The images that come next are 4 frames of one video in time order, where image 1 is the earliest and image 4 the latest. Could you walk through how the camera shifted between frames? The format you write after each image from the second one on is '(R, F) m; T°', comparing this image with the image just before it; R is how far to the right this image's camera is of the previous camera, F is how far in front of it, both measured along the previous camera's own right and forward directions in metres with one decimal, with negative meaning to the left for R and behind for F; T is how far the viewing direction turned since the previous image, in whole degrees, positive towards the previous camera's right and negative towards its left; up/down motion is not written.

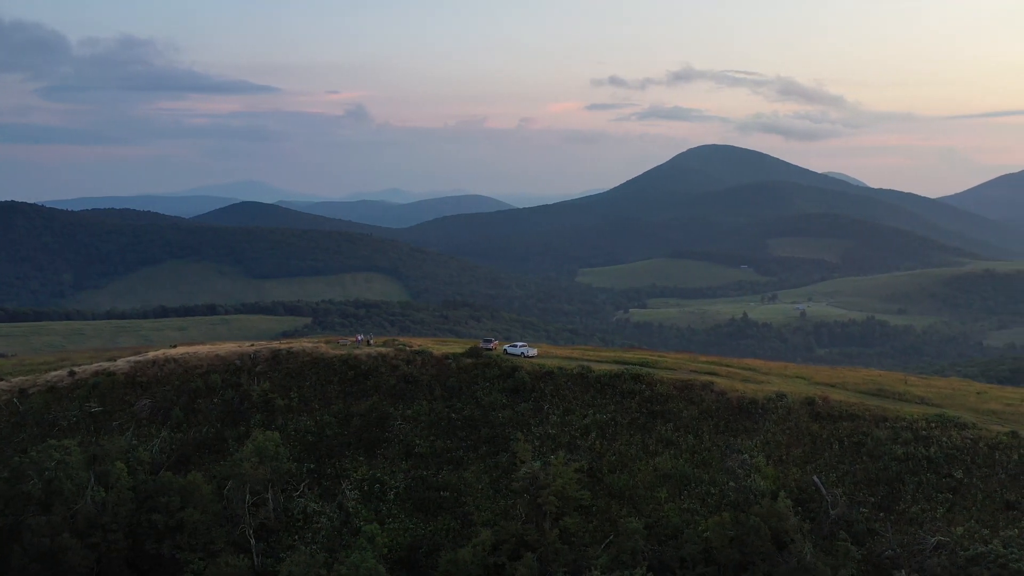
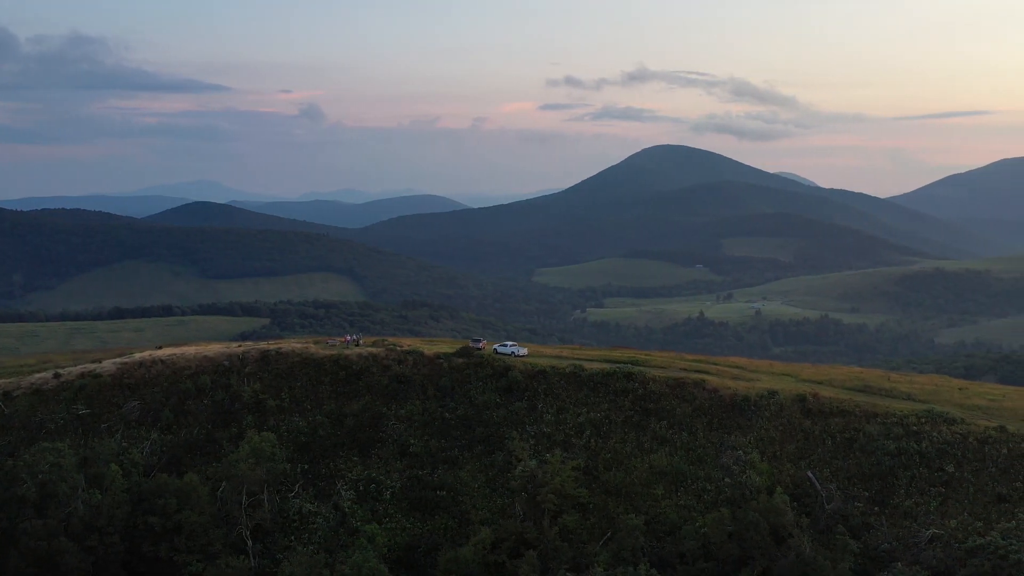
(-0.7, -0.1) m; +1°
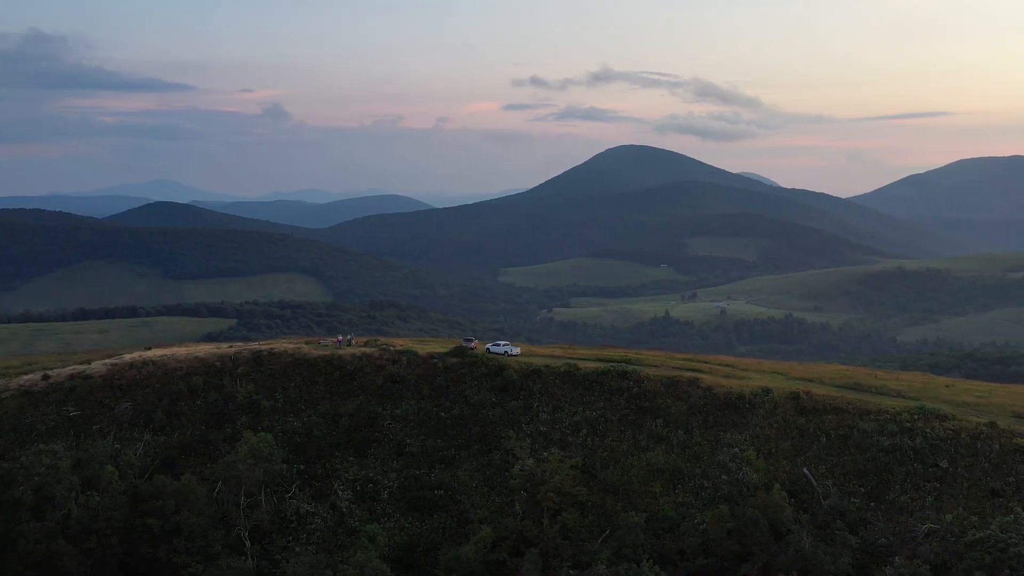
(-0.5, -0.1) m; +1°
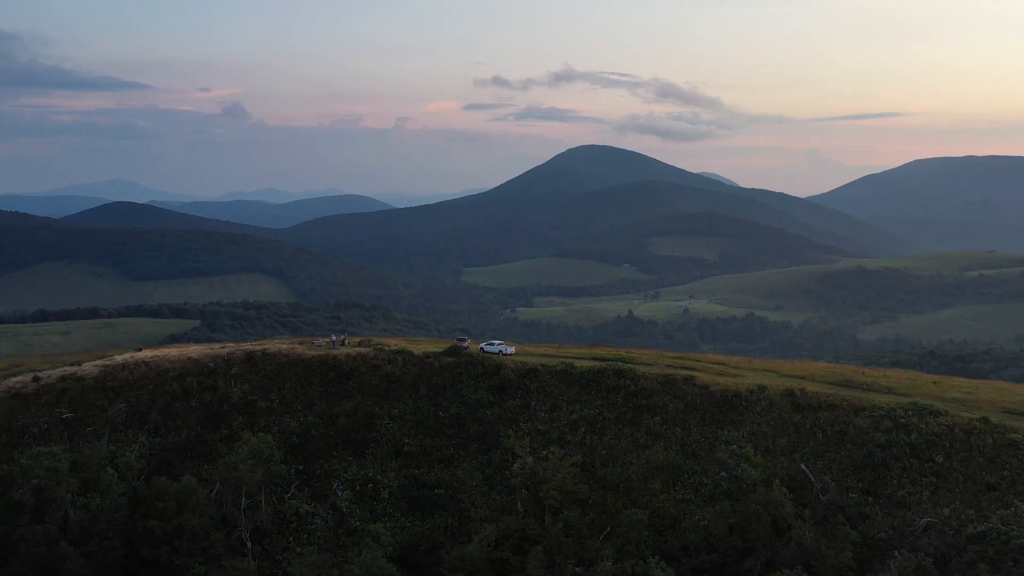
(-0.7, -0.2) m; +1°
